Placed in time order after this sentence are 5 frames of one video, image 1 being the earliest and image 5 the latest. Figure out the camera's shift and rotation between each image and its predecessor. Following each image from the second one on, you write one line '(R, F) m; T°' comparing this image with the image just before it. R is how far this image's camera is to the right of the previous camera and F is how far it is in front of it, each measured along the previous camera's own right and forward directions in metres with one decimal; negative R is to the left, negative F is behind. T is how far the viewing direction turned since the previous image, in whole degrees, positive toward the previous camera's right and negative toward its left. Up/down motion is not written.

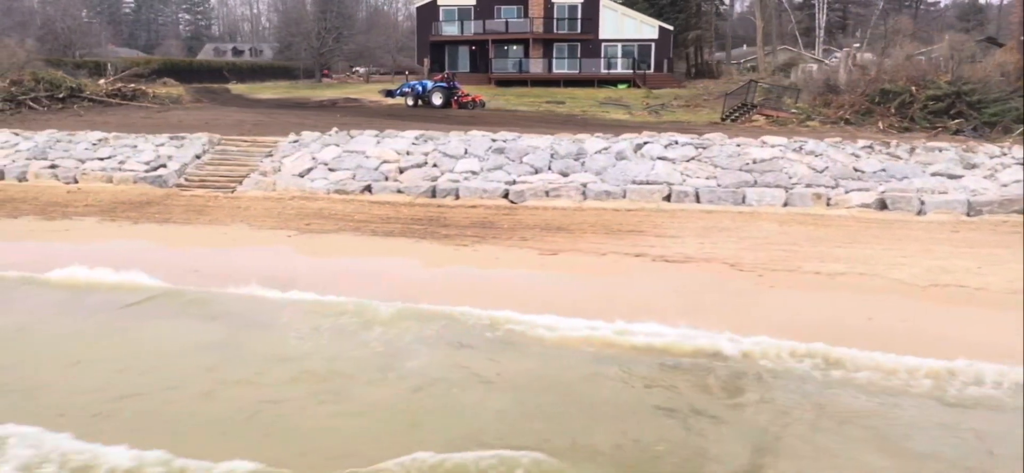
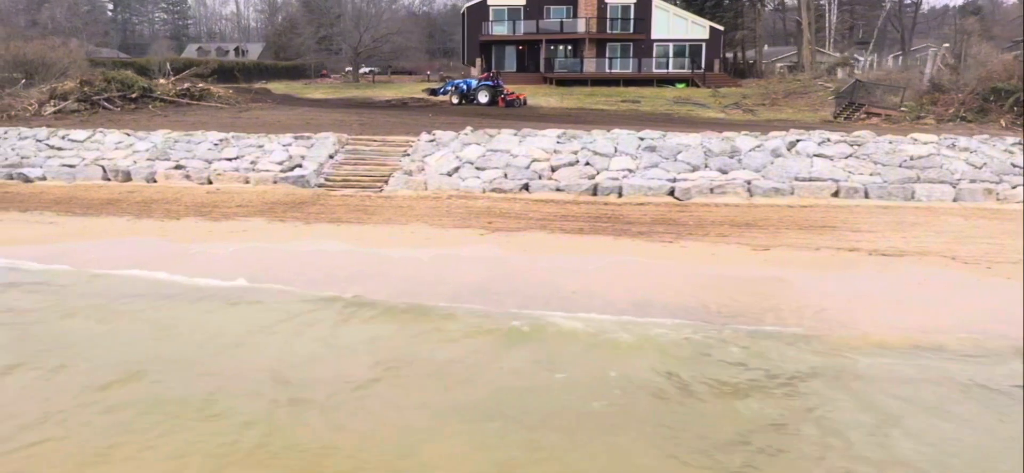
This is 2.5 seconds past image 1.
(-2.6, 0.0) m; +3°
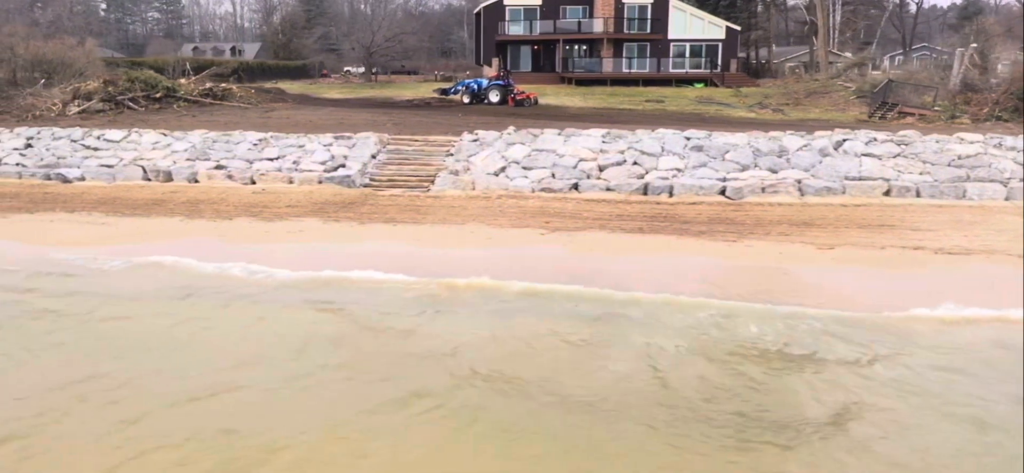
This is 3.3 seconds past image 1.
(-0.8, 0.0) m; +1°
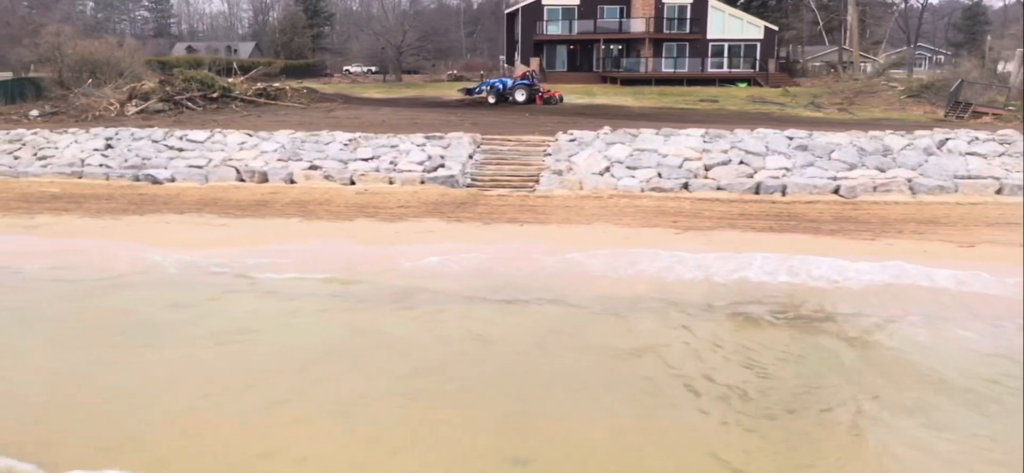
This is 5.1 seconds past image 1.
(-1.8, 0.0) m; +2°
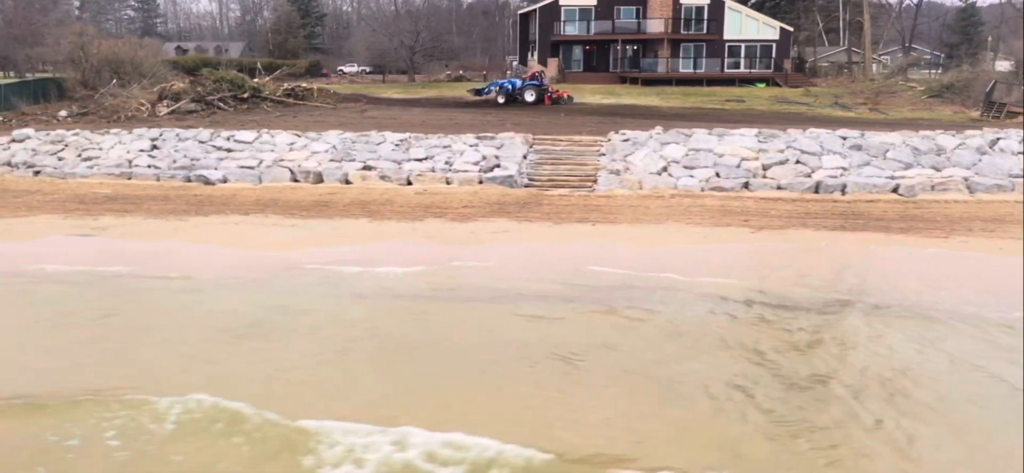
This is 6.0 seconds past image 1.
(-1.1, 0.0) m; +1°
